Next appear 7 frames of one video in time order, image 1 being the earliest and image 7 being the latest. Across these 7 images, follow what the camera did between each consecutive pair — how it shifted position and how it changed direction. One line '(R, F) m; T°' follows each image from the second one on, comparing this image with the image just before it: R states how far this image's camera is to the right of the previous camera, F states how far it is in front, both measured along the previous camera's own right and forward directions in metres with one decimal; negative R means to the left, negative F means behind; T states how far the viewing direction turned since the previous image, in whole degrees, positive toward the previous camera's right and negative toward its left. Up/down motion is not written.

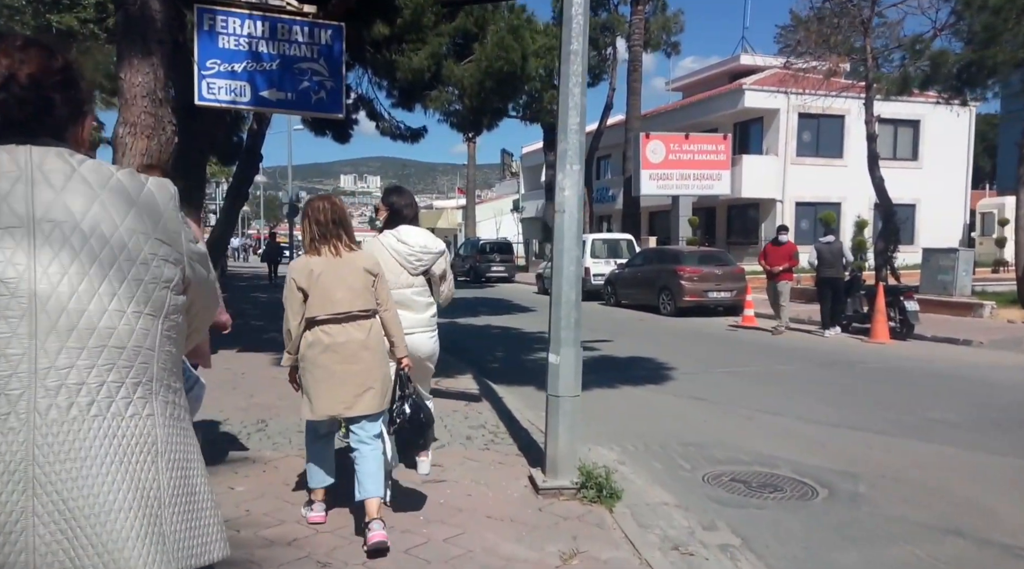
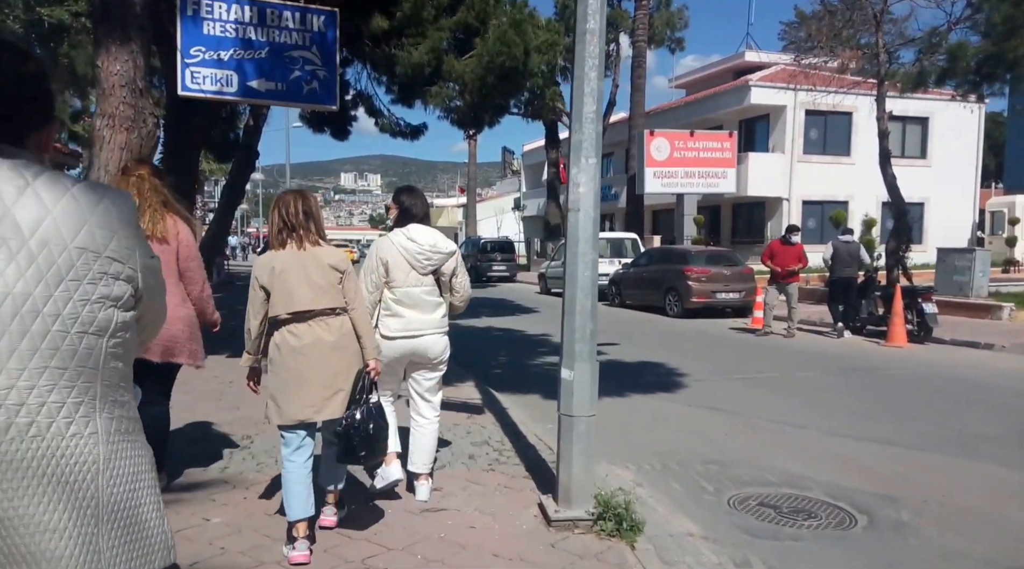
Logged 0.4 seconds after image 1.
(0.0, +0.5) m; 0°
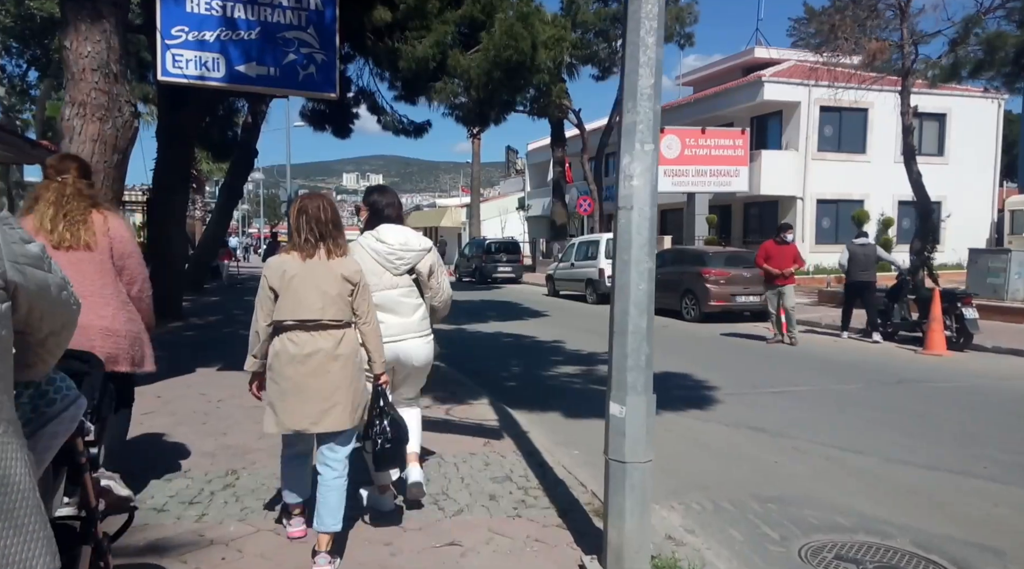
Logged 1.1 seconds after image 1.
(-0.2, +0.8) m; 0°
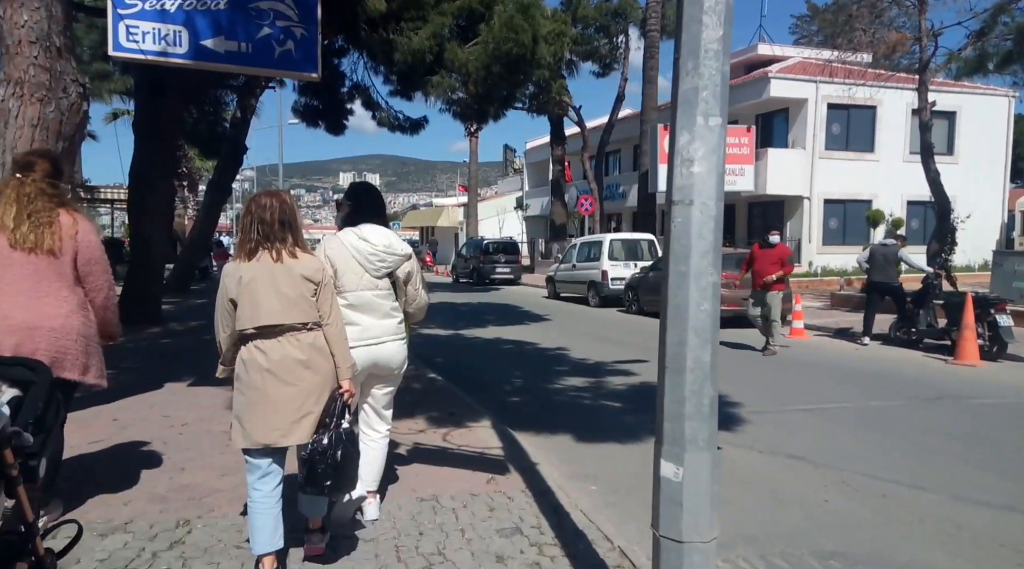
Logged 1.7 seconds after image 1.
(-0.1, +0.8) m; 0°
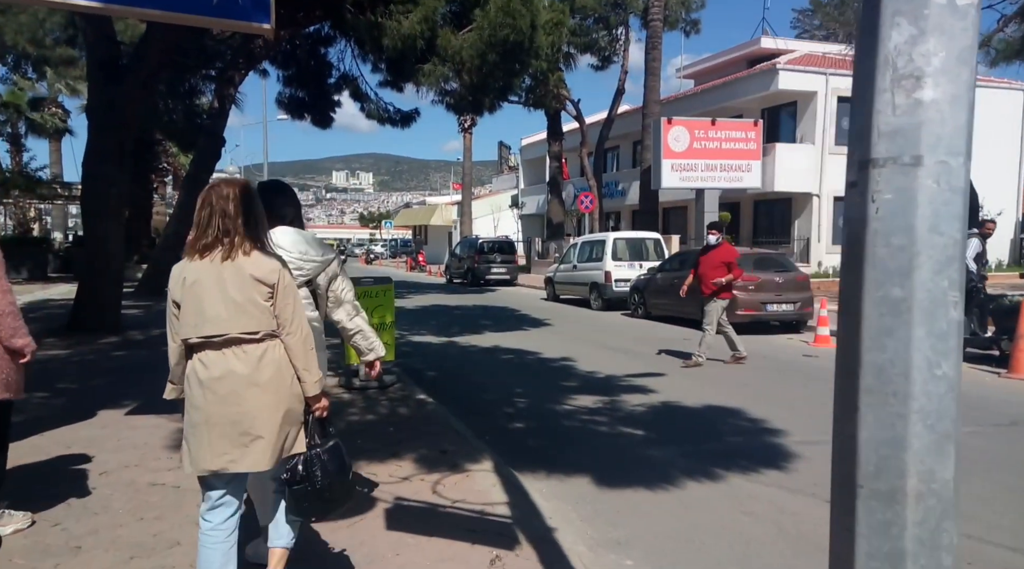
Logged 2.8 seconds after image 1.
(-0.1, +1.2) m; 0°
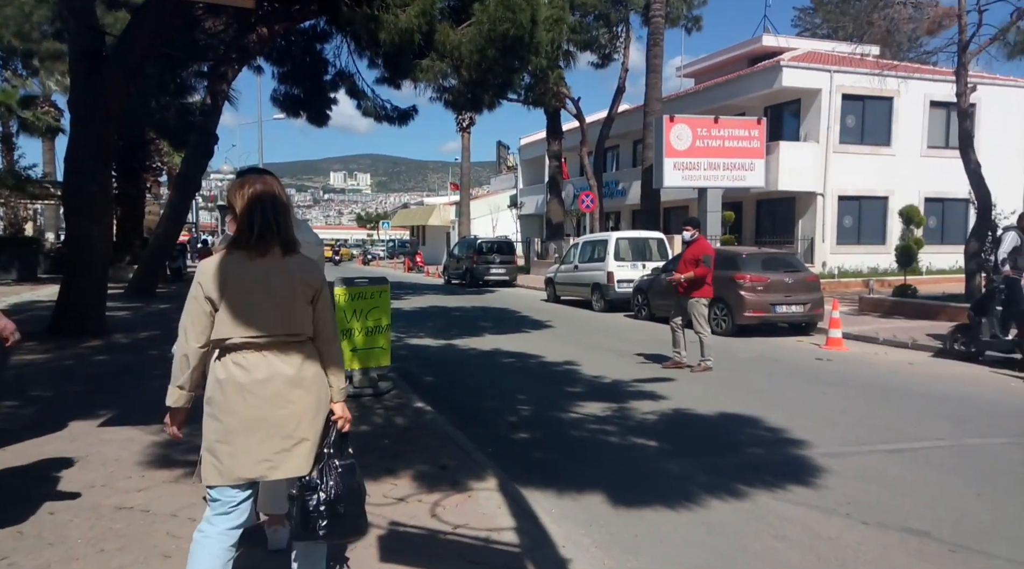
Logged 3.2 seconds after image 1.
(-0.1, +0.5) m; 0°
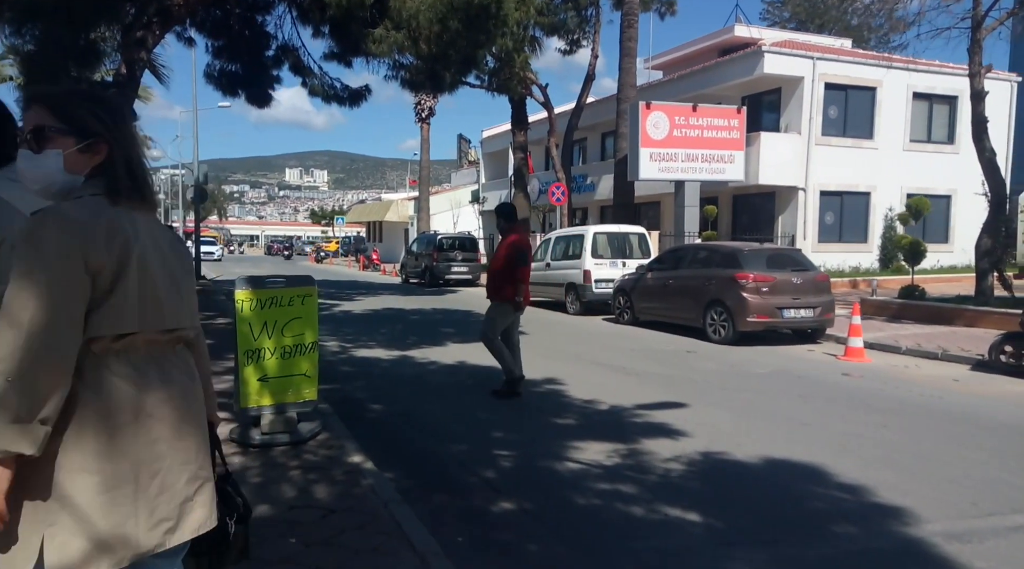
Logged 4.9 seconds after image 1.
(-0.1, +2.1) m; +3°
